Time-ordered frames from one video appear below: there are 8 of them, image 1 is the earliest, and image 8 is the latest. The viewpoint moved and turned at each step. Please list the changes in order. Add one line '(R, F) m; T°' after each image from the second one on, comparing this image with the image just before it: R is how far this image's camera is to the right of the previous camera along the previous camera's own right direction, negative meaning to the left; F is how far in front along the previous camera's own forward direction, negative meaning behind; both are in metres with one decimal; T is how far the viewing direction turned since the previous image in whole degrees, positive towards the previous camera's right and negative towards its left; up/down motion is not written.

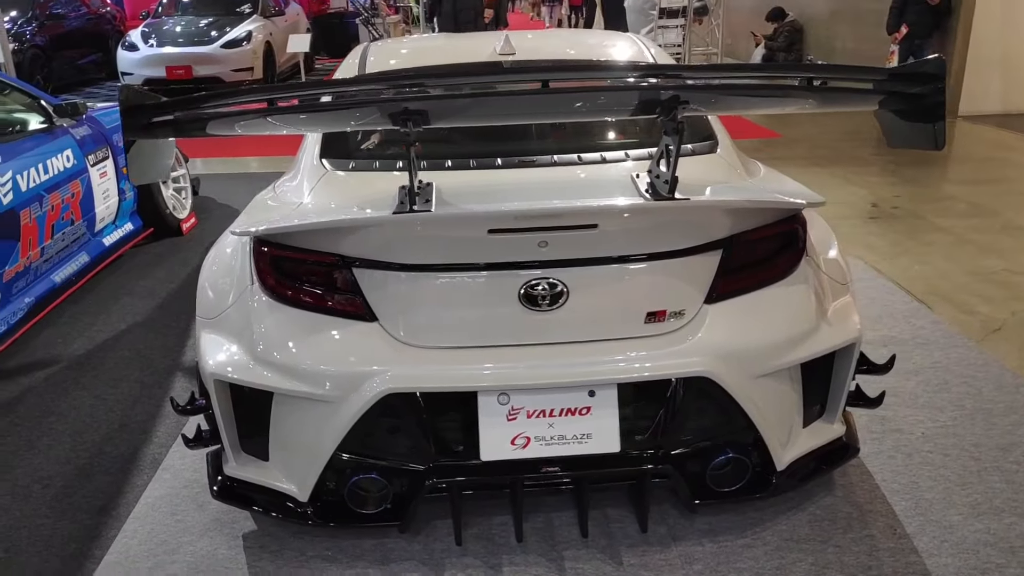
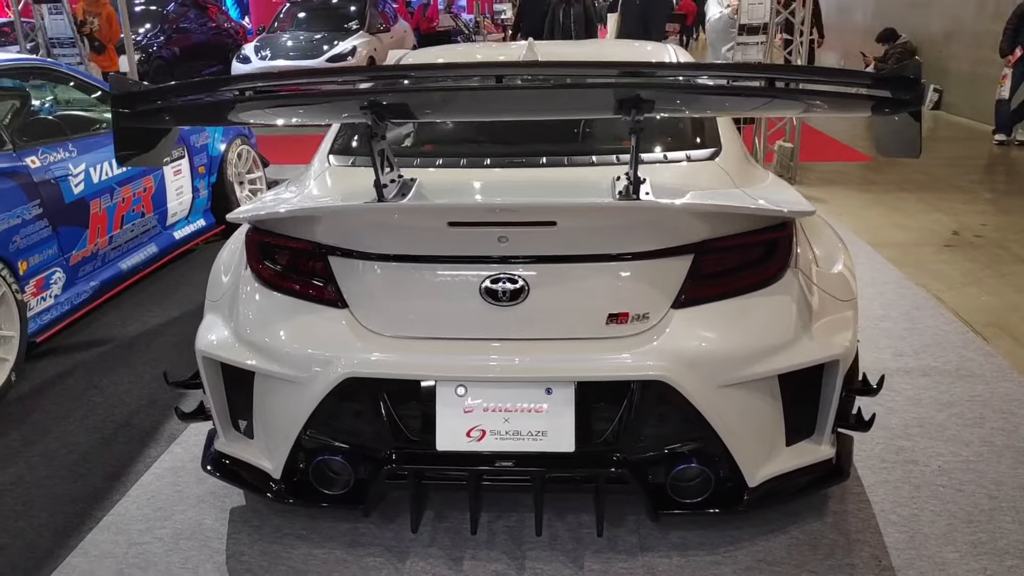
(+0.3, 0.0) m; -7°
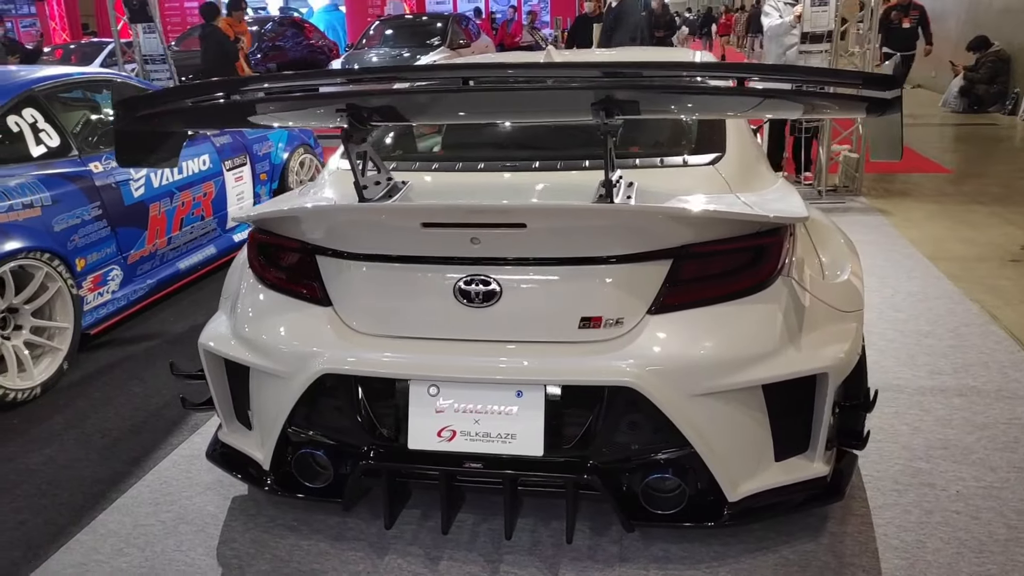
(+0.3, 0.0) m; -7°
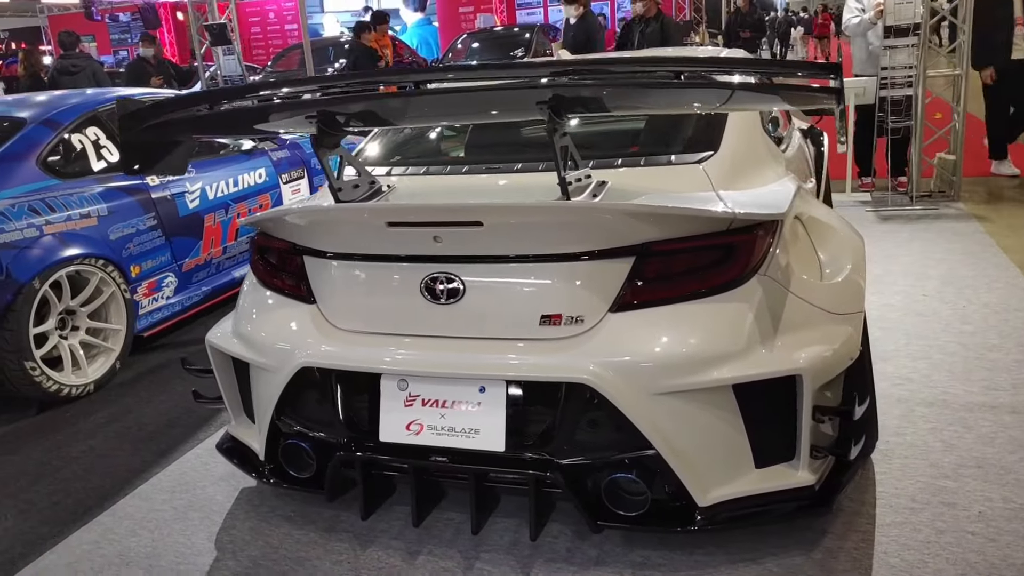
(+0.3, 0.0) m; -7°
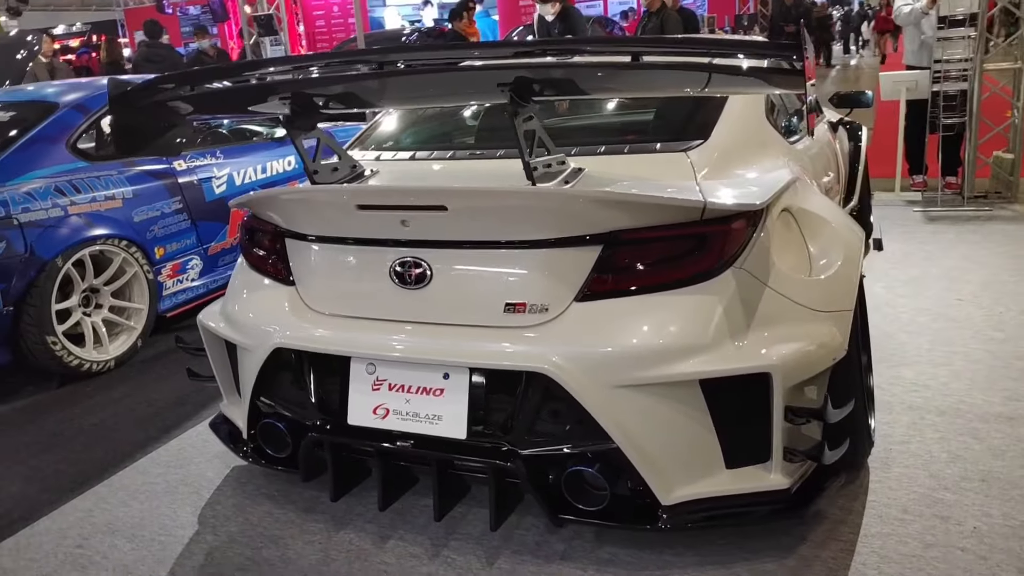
(+0.2, 0.0) m; -4°
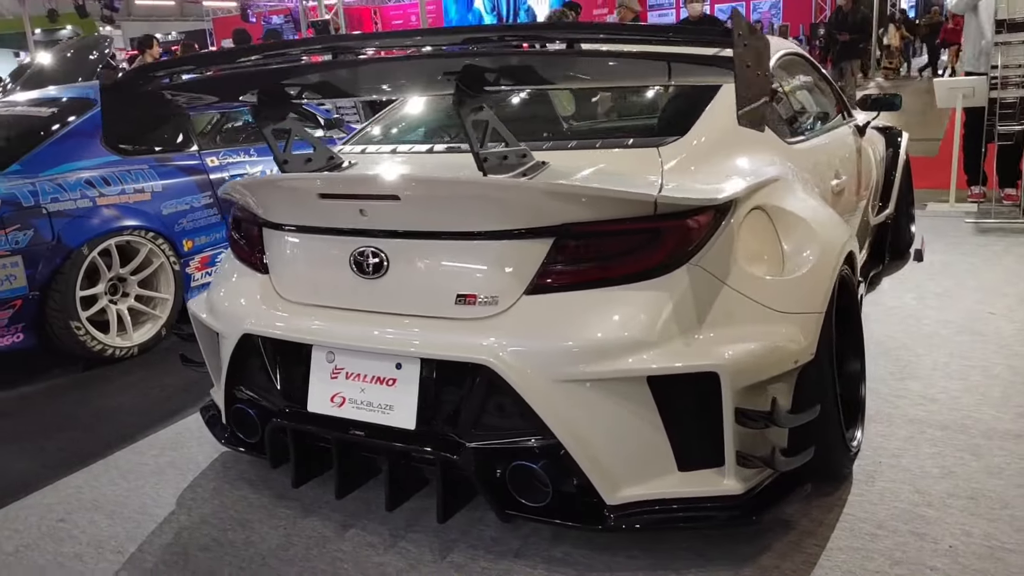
(+0.3, 0.0) m; -5°
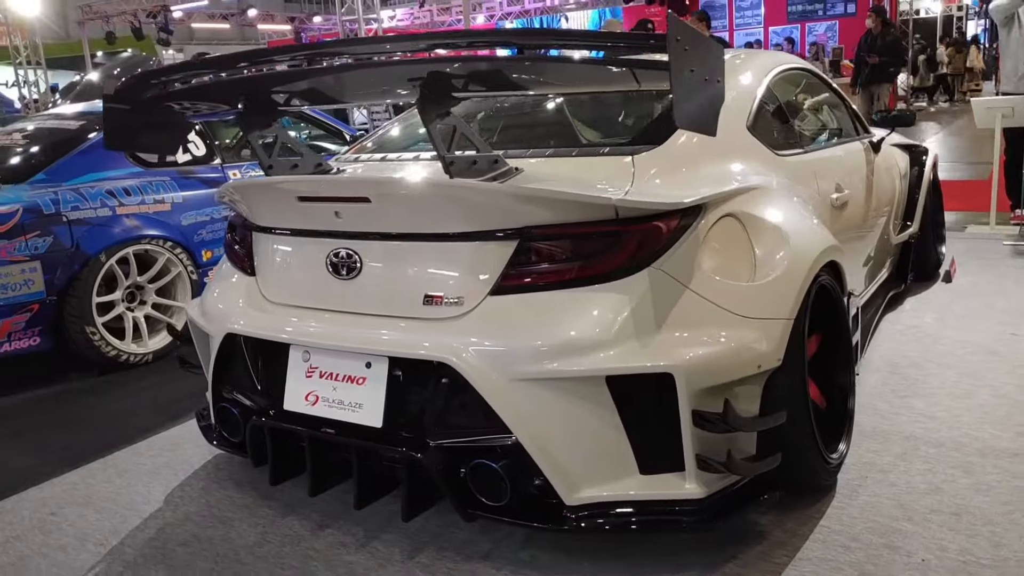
(+0.2, 0.0) m; -3°
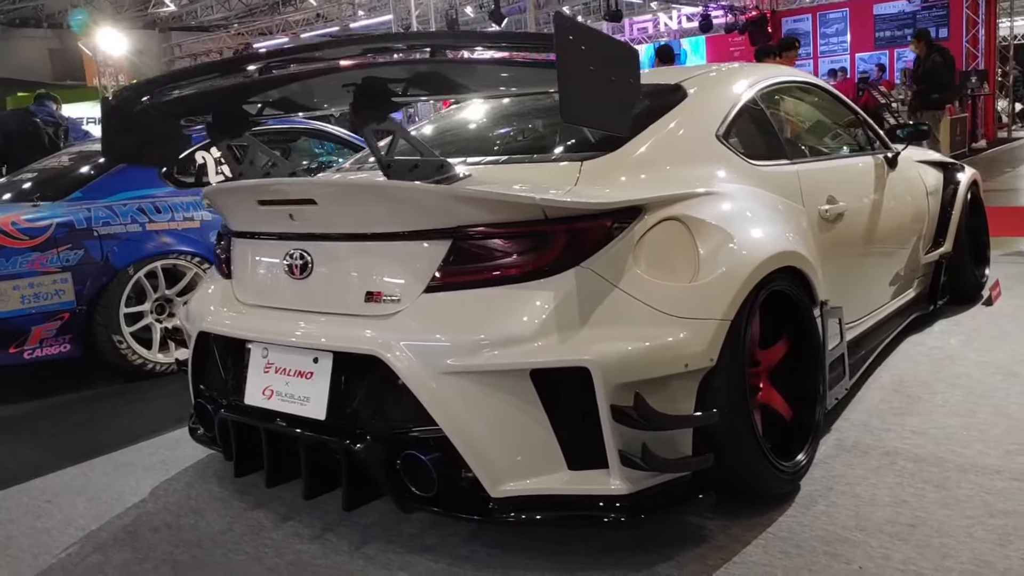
(+0.3, 0.0) m; -6°
